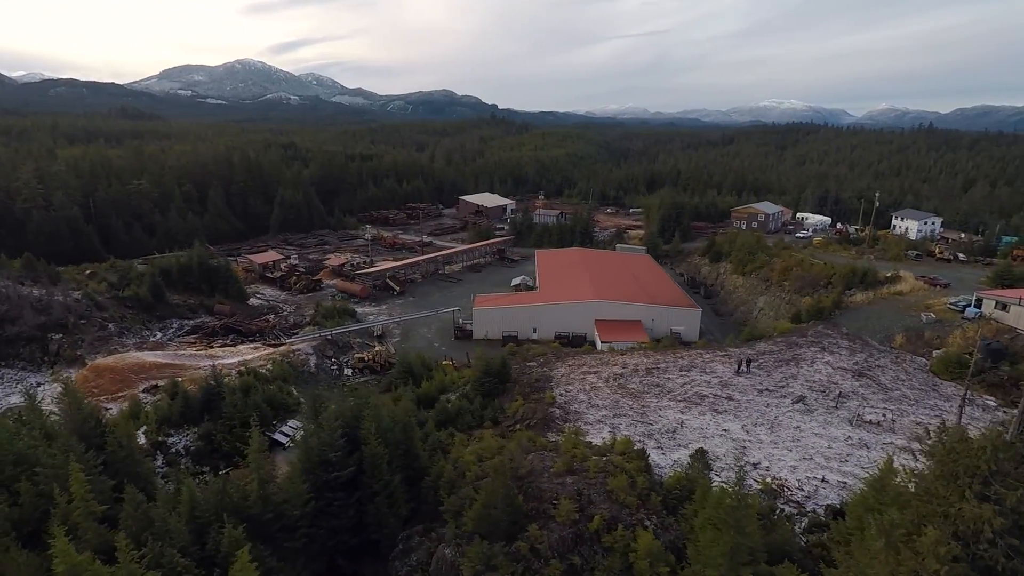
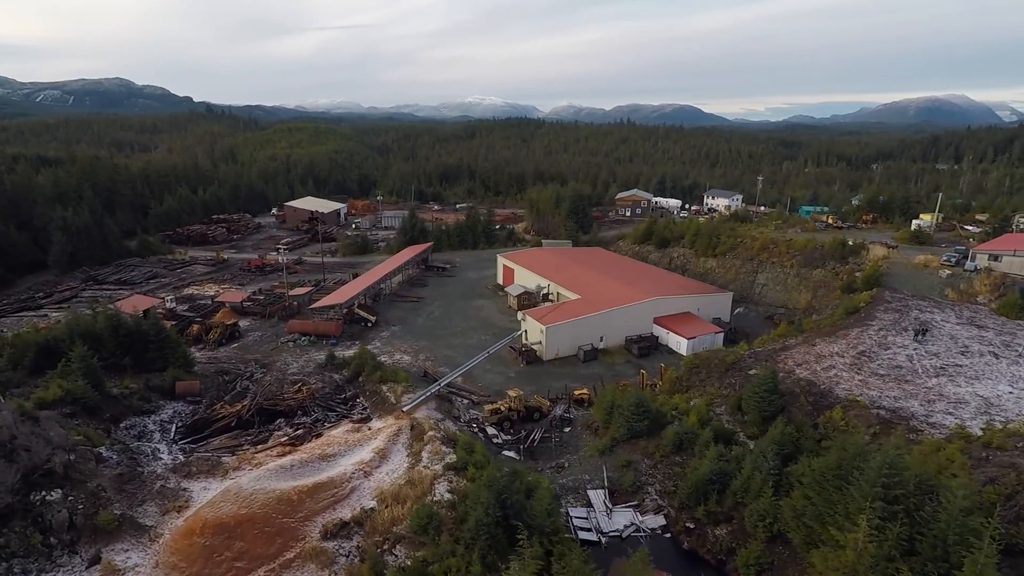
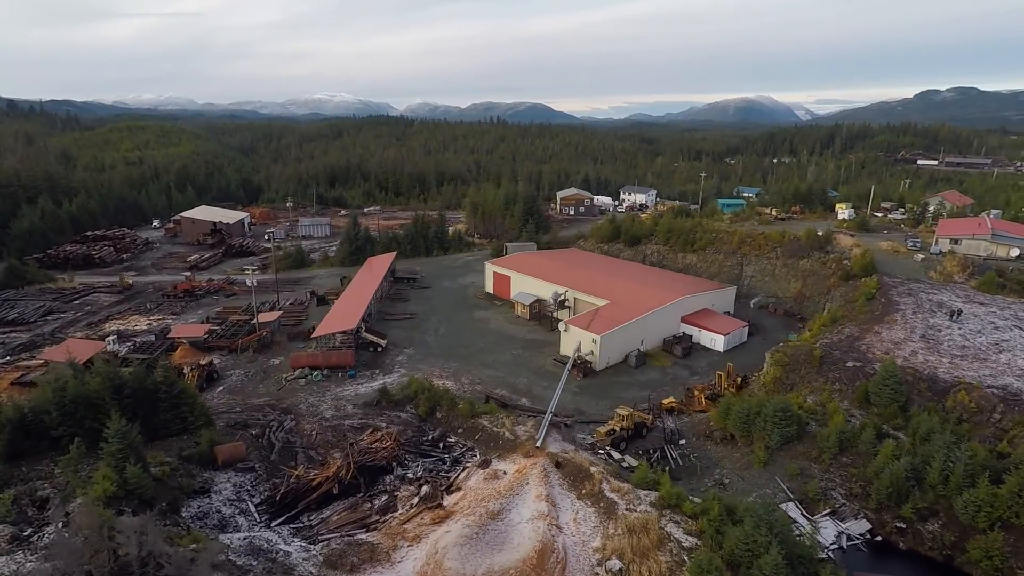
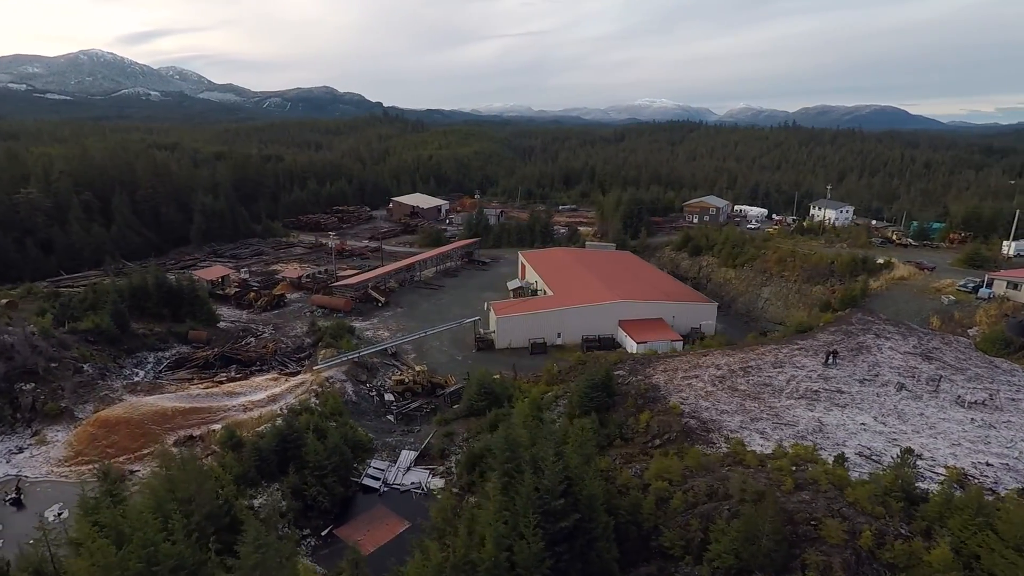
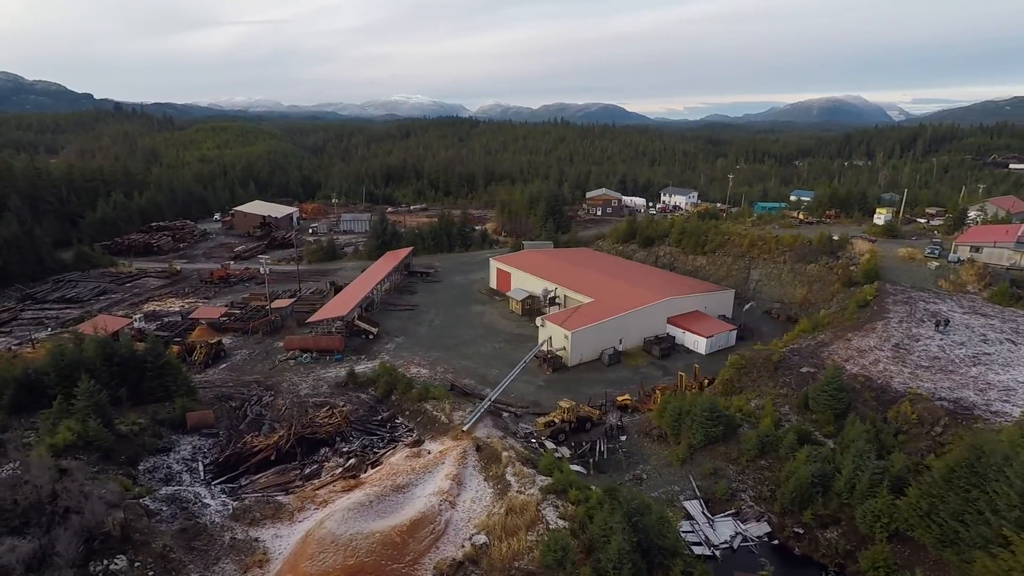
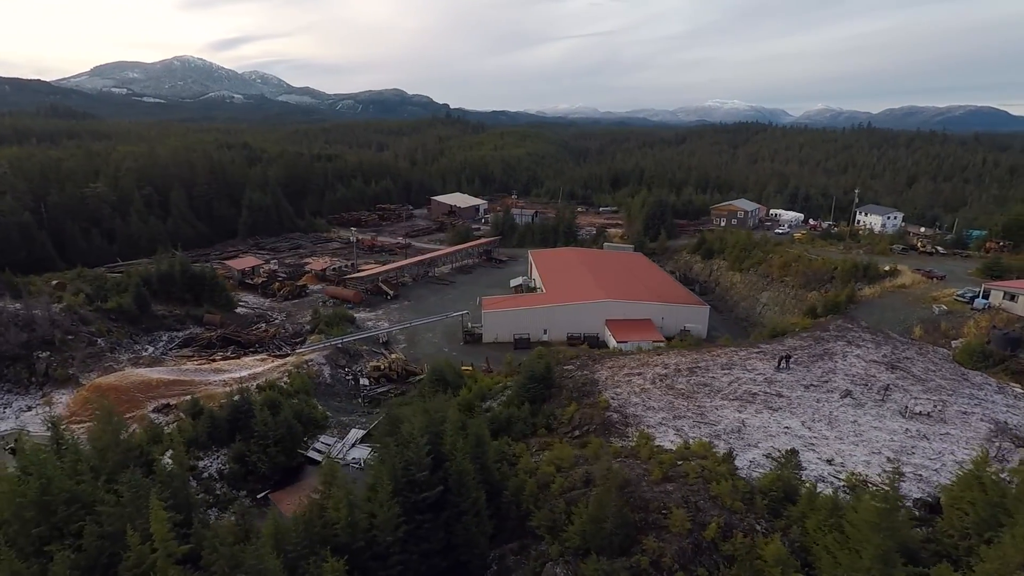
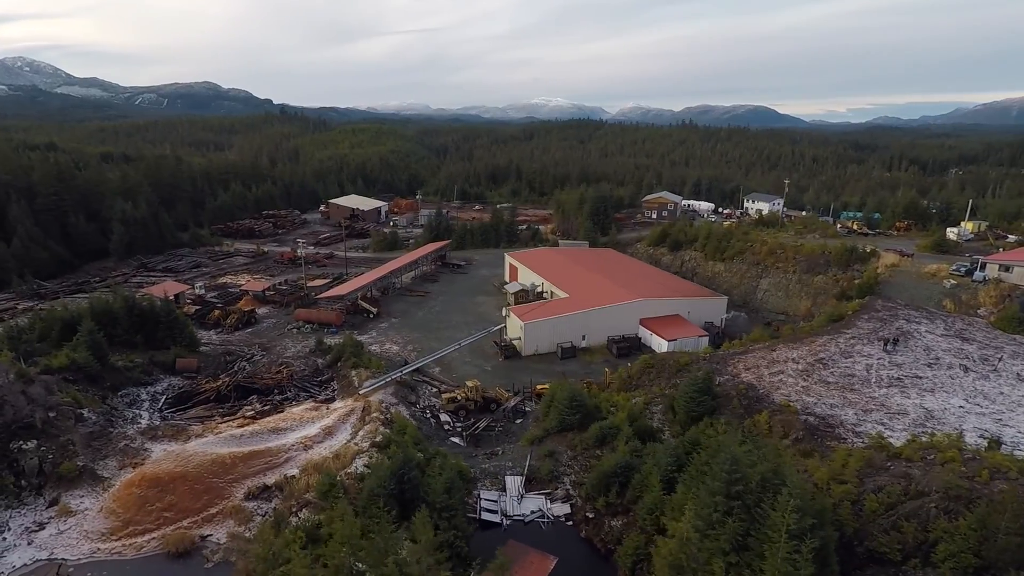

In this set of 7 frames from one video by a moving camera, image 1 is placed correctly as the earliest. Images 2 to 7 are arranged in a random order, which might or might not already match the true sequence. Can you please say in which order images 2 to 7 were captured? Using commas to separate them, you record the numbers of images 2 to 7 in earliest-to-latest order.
6, 4, 7, 2, 5, 3
